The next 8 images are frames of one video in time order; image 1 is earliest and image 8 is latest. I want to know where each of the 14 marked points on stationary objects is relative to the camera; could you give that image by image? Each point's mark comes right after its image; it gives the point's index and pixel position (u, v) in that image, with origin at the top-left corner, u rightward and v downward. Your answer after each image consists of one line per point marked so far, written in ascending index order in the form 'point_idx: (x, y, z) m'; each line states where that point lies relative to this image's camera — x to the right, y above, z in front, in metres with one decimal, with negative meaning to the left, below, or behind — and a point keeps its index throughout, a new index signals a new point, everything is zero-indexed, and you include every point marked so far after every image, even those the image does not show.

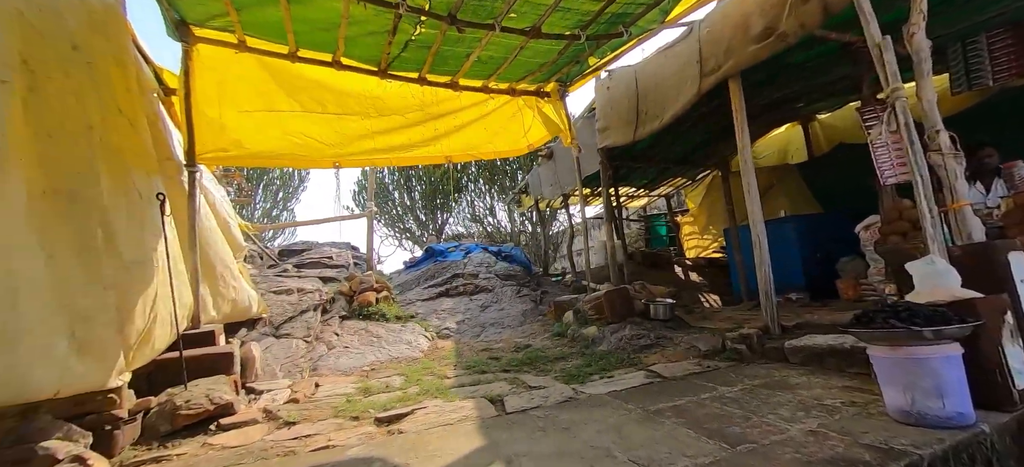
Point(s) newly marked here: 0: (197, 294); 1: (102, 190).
0: (-1.6, -0.3, +2.3) m
1: (-1.2, +0.1, +1.4) m
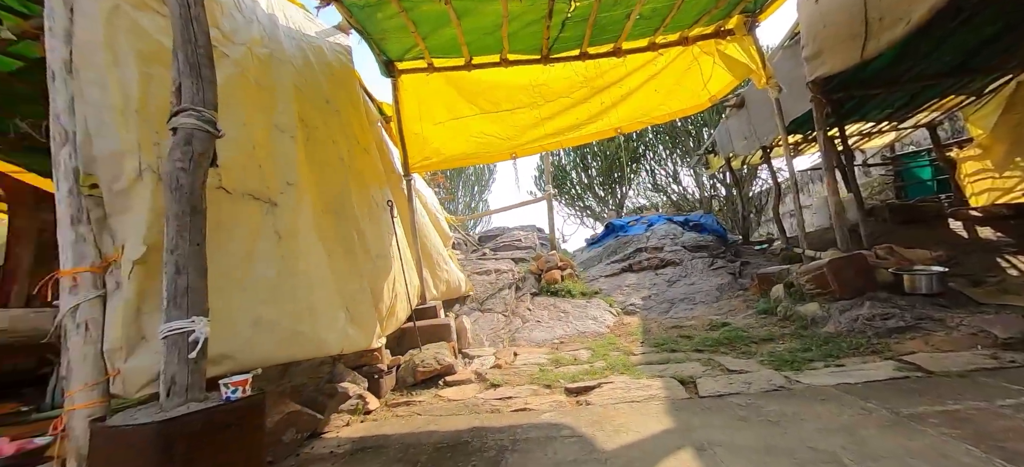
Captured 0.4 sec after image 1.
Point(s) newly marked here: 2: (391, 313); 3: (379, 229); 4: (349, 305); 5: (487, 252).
0: (-0.6, -0.3, +2.8) m
1: (-0.6, +0.1, +1.8) m
2: (-0.5, -0.3, +2.0) m
3: (-0.6, 0.0, +2.0) m
4: (-0.6, -0.2, +1.6) m
5: (-0.4, -0.3, +7.3) m
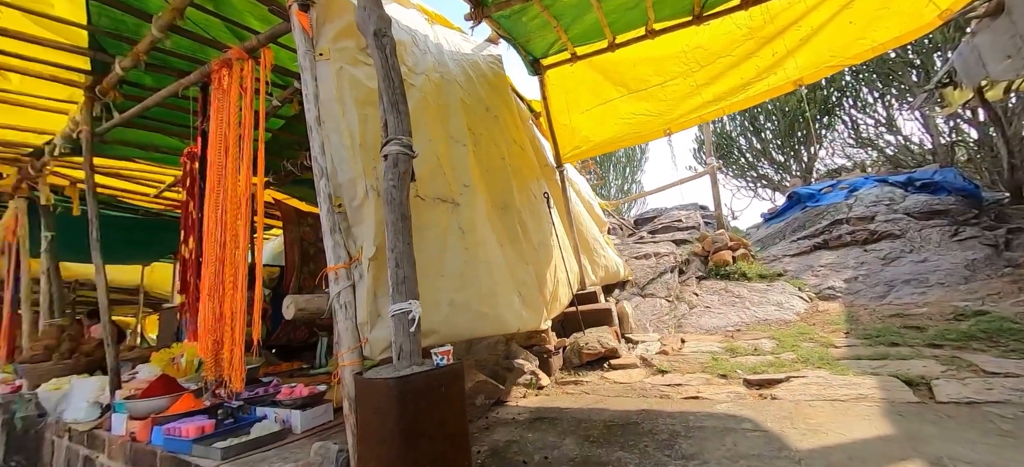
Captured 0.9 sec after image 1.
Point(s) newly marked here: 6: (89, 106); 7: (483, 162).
0: (+0.4, -0.2, +2.9) m
1: (0.0, +0.2, +2.0) m
2: (+0.2, -0.3, +2.1) m
3: (+0.1, +0.1, +2.1) m
4: (0.0, -0.2, +1.8) m
5: (+2.0, 0.0, +7.1) m
6: (-2.9, +0.8, +3.1) m
7: (-0.1, +0.3, +1.9) m
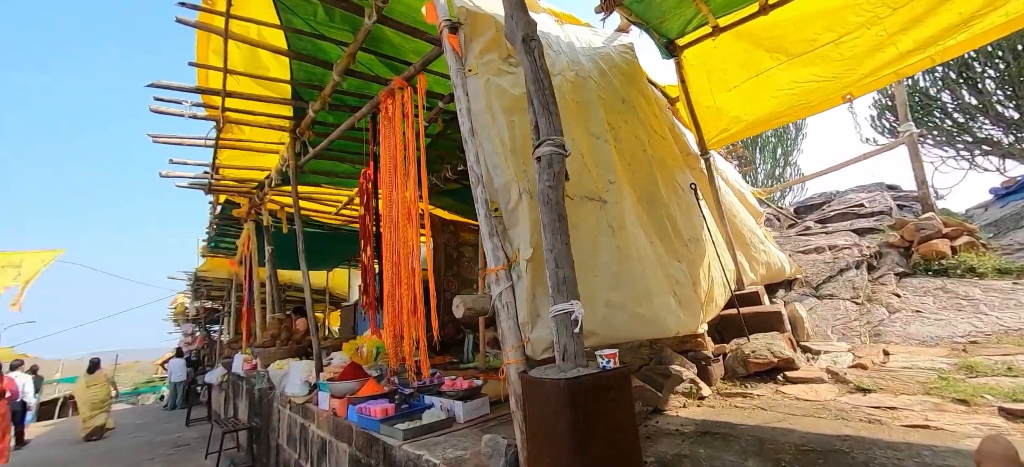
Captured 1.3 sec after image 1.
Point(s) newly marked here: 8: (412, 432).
0: (+1.3, -0.1, +2.6) m
1: (+0.6, +0.2, +1.8) m
2: (+0.8, -0.3, +1.9) m
3: (+0.8, +0.1, +2.0) m
4: (+0.6, -0.2, +1.7) m
5: (+4.1, +0.1, +6.2) m
6: (-1.9, +0.7, +3.8) m
7: (+0.5, +0.3, +1.8) m
8: (-0.4, -0.8, +1.9) m
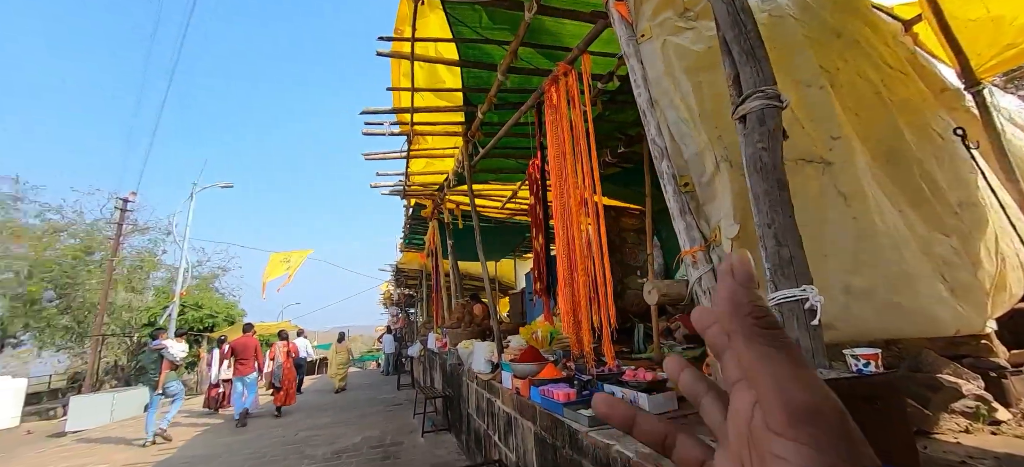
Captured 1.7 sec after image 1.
0: (+2.2, 0.0, +1.9) m
1: (+1.2, +0.3, +1.4) m
2: (+1.5, -0.2, +1.4) m
3: (+1.4, +0.2, +1.5) m
4: (+1.2, -0.1, +1.3) m
5: (+6.0, +0.5, +4.3) m
6: (-0.4, +0.8, +4.1) m
7: (+1.1, +0.4, +1.4) m
8: (+0.3, -0.8, +1.9) m
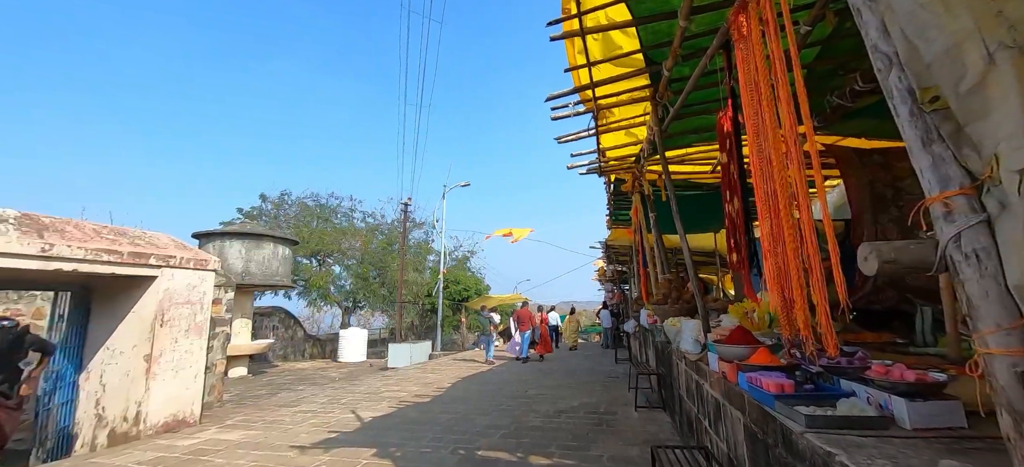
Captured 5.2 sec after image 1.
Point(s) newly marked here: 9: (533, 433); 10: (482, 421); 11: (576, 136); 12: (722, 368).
0: (+2.7, +0.2, +0.8) m
1: (+1.6, +0.4, +0.7) m
2: (+1.9, 0.0, +0.6) m
3: (+1.8, +0.4, +0.7) m
4: (+1.5, 0.0, +0.6) m
5: (+7.1, +1.0, +1.2) m
6: (+1.2, +1.1, +3.8) m
7: (+1.4, +0.5, +0.8) m
8: (+1.0, -0.6, +1.5) m
9: (+0.2, -2.3, +5.2) m
10: (-0.4, -2.4, +5.8) m
11: (+0.7, +1.0, +4.8) m
12: (+1.3, -0.8, +2.7) m
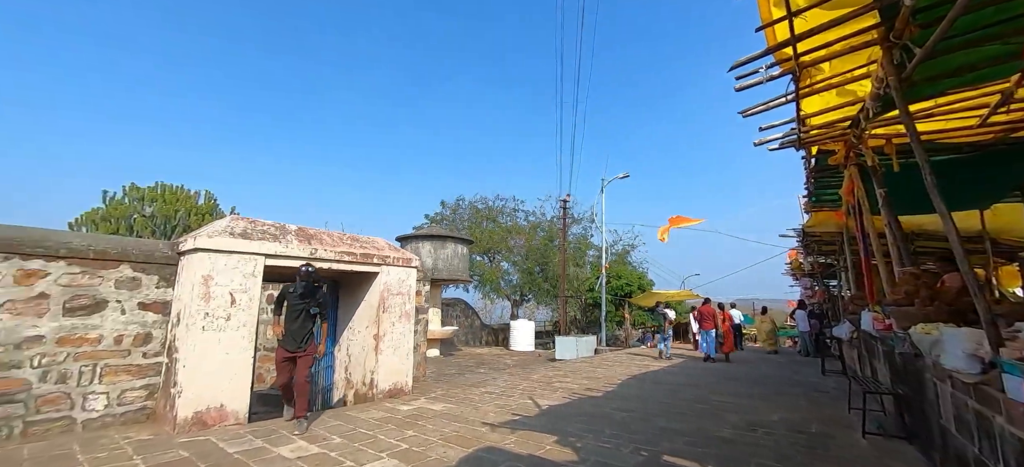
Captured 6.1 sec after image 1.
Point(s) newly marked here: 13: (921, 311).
0: (+2.8, +0.4, -0.4) m
1: (+1.7, +0.5, -0.1) m
2: (+2.0, +0.1, -0.3) m
3: (+1.9, +0.4, -0.2) m
4: (+1.6, +0.1, -0.2) m
5: (+7.0, +1.3, -1.6) m
6: (+2.5, +1.2, +2.9) m
7: (+1.6, +0.6, 0.0) m
8: (+1.6, -0.5, +0.8) m
9: (+2.2, -2.1, +4.6) m
10: (+1.8, -2.3, +5.4) m
11: (+2.3, +1.2, +4.0) m
12: (+2.2, -0.7, +1.9) m
13: (+3.4, -0.6, +3.8) m
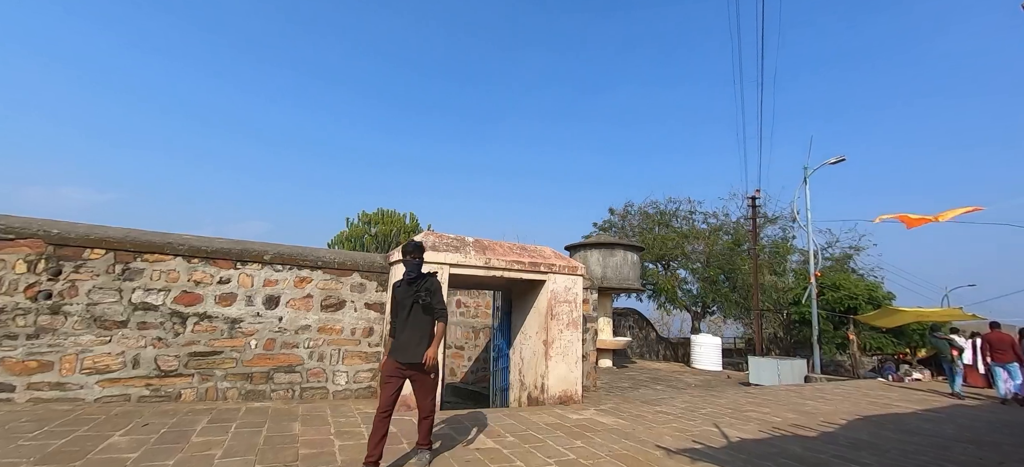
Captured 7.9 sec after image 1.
0: (+2.3, -0.2, +0.8) m
1: (+1.5, -0.1, +1.5) m
2: (+1.6, -0.5, +1.2) m
3: (+1.6, -0.2, +1.3) m
4: (+1.3, -0.5, +1.5) m
5: (+5.9, +0.8, -1.8) m
6: (+3.2, +0.5, +4.1) m
7: (+1.4, 0.0, +1.7) m
8: (+1.6, -1.2, +2.5) m
9: (+3.5, -2.8, +5.7) m
10: (+3.5, -3.0, +6.5) m
11: (+3.4, +0.5, +5.2) m
12: (+2.6, -1.3, +3.2) m
13: (+4.4, -1.3, +4.5) m
